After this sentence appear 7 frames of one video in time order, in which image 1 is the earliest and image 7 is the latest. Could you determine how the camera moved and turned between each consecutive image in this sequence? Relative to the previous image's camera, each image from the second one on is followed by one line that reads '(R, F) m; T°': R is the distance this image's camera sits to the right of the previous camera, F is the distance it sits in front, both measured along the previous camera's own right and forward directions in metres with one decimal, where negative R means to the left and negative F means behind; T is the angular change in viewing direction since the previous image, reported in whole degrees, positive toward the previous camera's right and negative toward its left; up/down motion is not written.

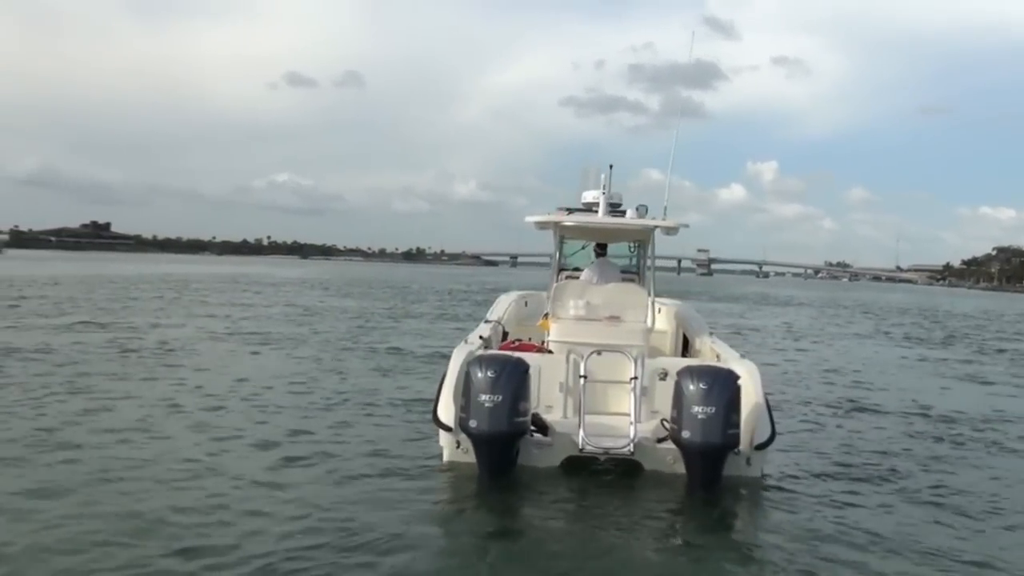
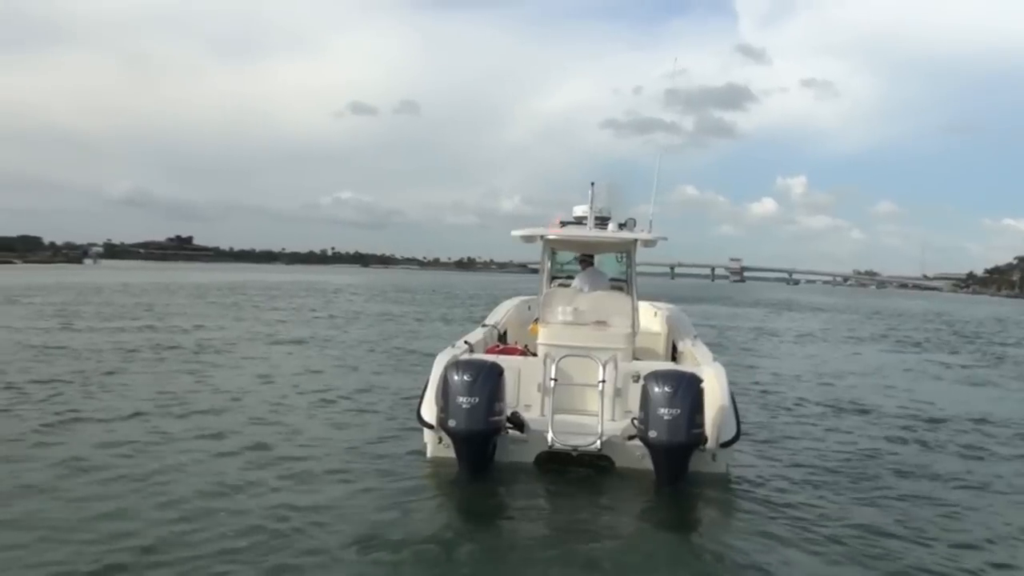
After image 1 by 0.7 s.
(+1.0, -1.9) m; -5°
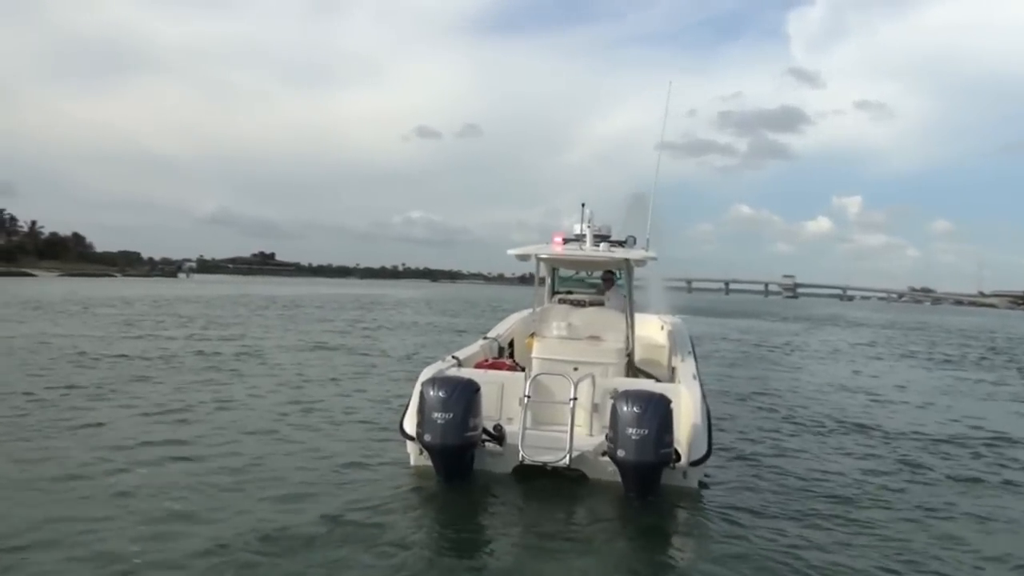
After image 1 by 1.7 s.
(+1.4, -1.2) m; -7°
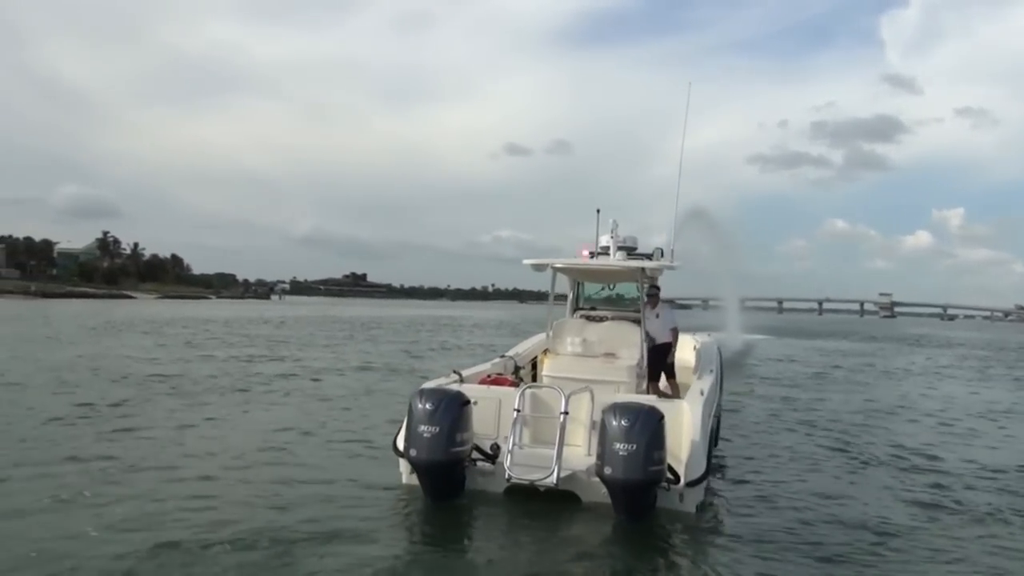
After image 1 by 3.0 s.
(+1.5, +0.3) m; -8°
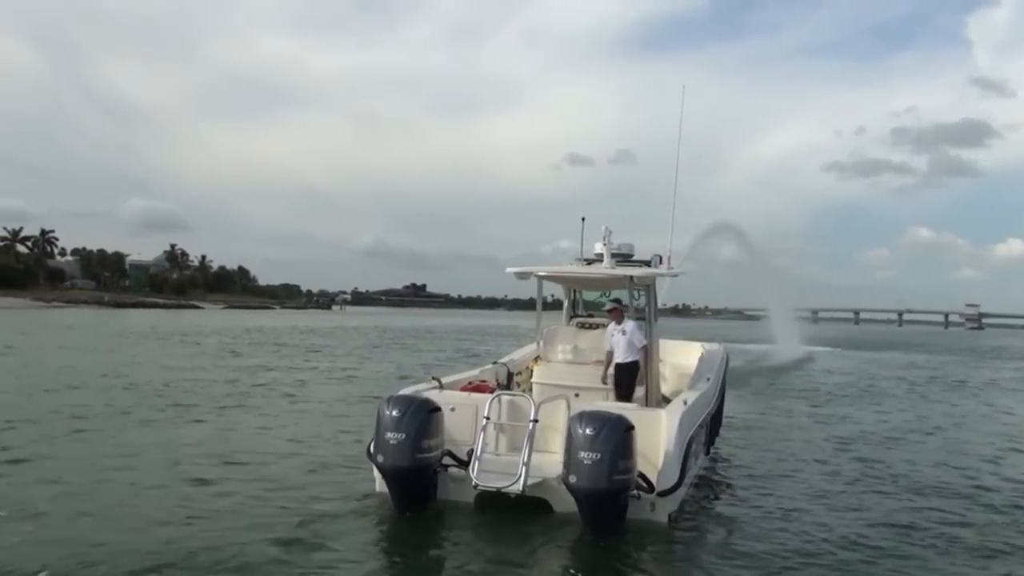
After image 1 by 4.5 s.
(+1.4, +0.5) m; -7°
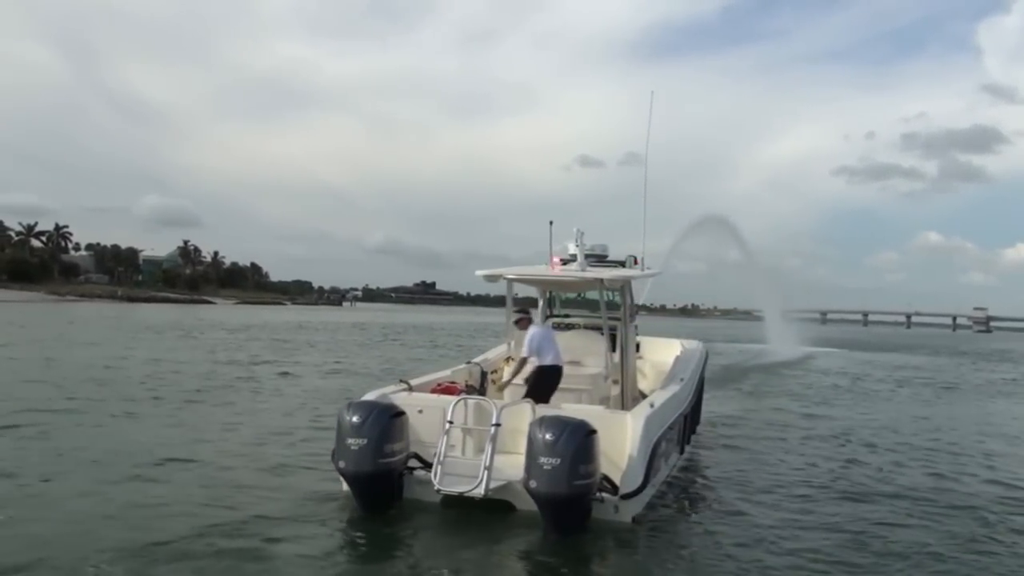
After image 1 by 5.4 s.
(+0.6, -0.2) m; -2°
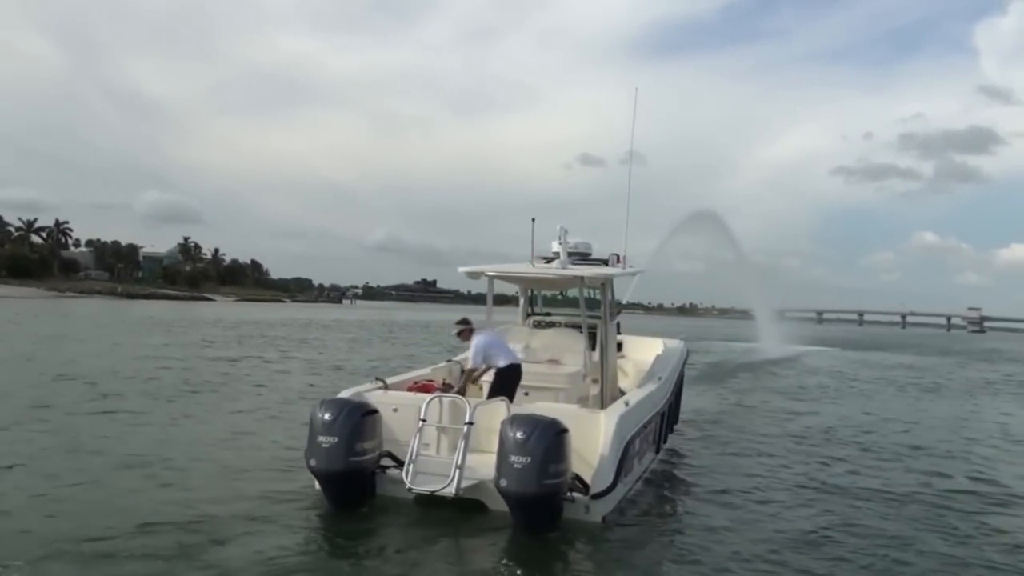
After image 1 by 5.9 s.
(+0.3, -0.1) m; 0°
